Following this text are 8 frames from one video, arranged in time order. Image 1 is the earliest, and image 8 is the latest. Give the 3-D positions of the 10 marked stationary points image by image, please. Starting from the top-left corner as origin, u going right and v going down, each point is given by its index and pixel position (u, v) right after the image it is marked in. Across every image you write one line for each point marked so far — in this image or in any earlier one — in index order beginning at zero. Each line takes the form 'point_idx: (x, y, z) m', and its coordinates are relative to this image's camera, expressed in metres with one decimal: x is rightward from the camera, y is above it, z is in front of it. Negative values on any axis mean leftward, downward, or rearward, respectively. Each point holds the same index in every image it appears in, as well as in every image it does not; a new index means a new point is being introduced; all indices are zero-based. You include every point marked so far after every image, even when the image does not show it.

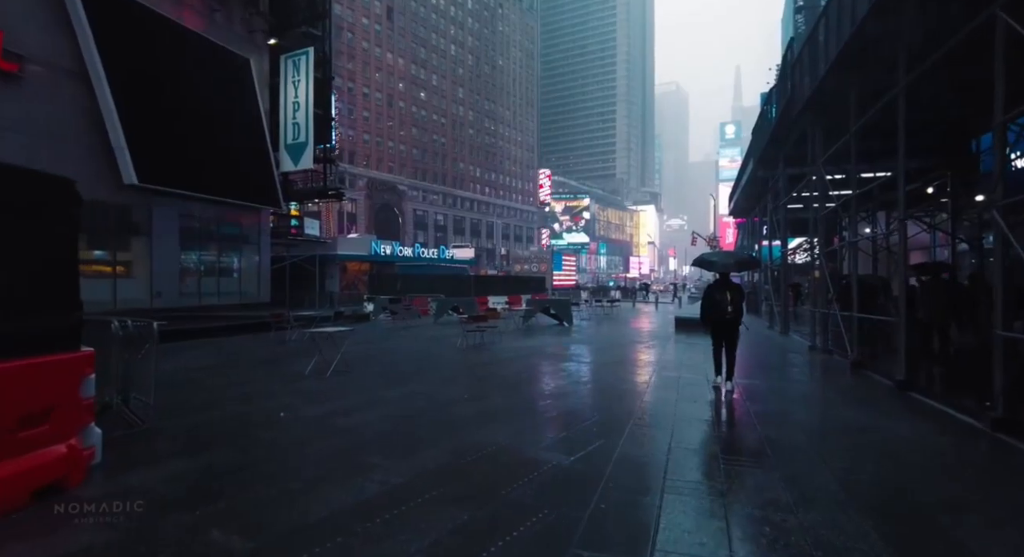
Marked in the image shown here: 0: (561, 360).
0: (+1.1, -1.9, +13.9) m
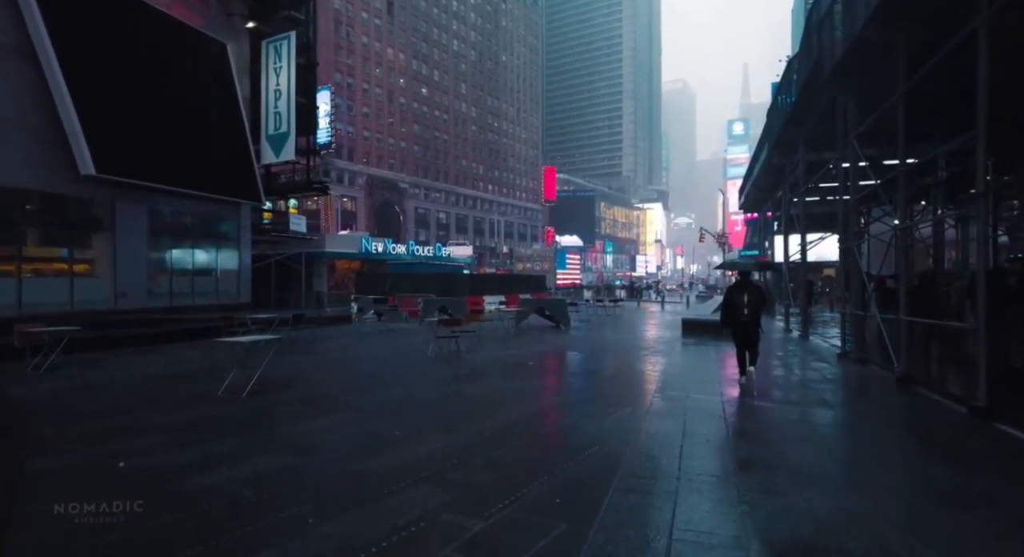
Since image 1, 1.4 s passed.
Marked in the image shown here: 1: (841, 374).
0: (+0.6, -1.9, +12.0) m
1: (+6.4, -1.9, +11.6) m
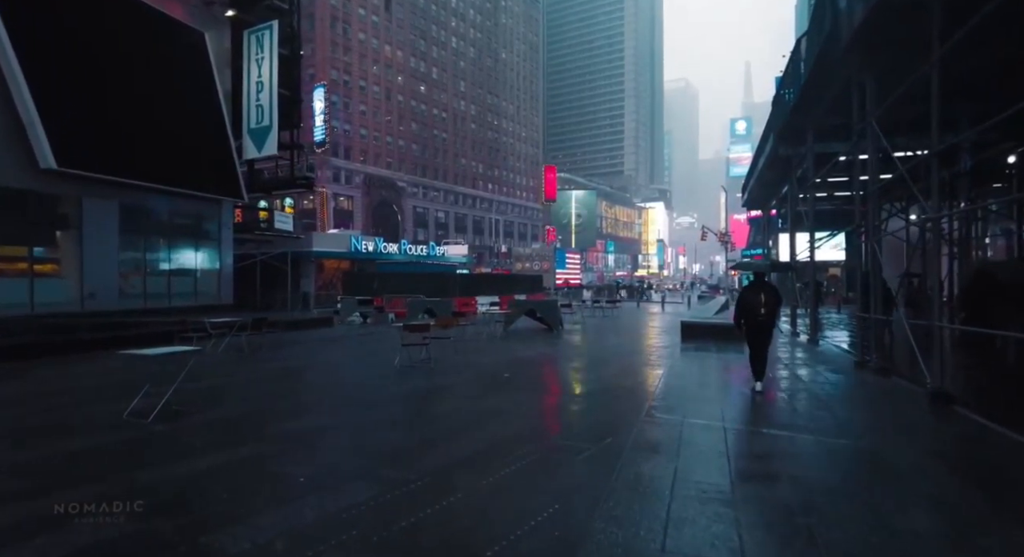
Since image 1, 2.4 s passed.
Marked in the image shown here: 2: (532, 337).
0: (+0.2, -1.9, +10.7) m
1: (+6.0, -1.8, +10.3) m
2: (+0.6, -1.9, +18.7) m
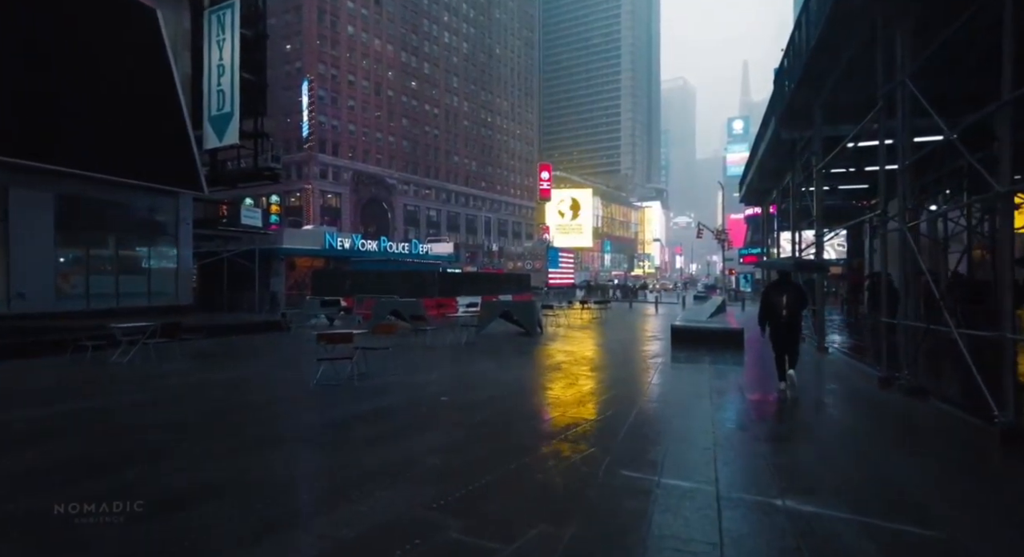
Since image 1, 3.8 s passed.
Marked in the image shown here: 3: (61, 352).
0: (-0.5, -1.8, +8.7) m
1: (+5.2, -1.8, +8.4) m
2: (-0.2, -1.8, +16.7) m
3: (-10.3, -1.7, +13.6) m
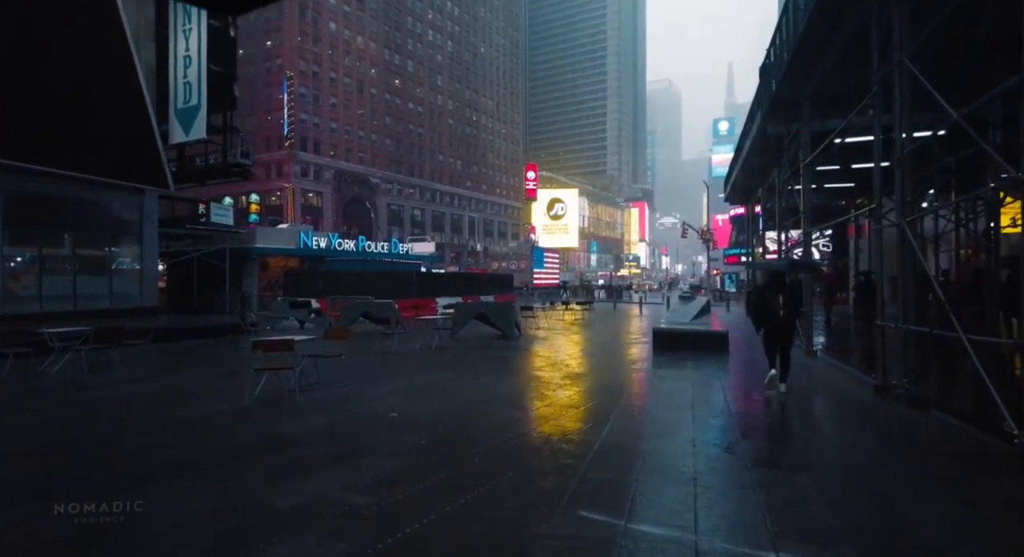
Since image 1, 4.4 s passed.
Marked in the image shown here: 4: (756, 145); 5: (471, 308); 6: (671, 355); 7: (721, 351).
0: (-1.0, -1.8, +7.9) m
1: (+4.7, -1.8, +7.7) m
2: (-0.8, -1.8, +15.9) m
3: (-10.9, -1.7, +12.6) m
4: (+8.0, +4.3, +19.0) m
5: (-1.2, -0.9, +17.2) m
6: (+3.9, -1.9, +14.4) m
7: (+5.2, -1.8, +14.3) m
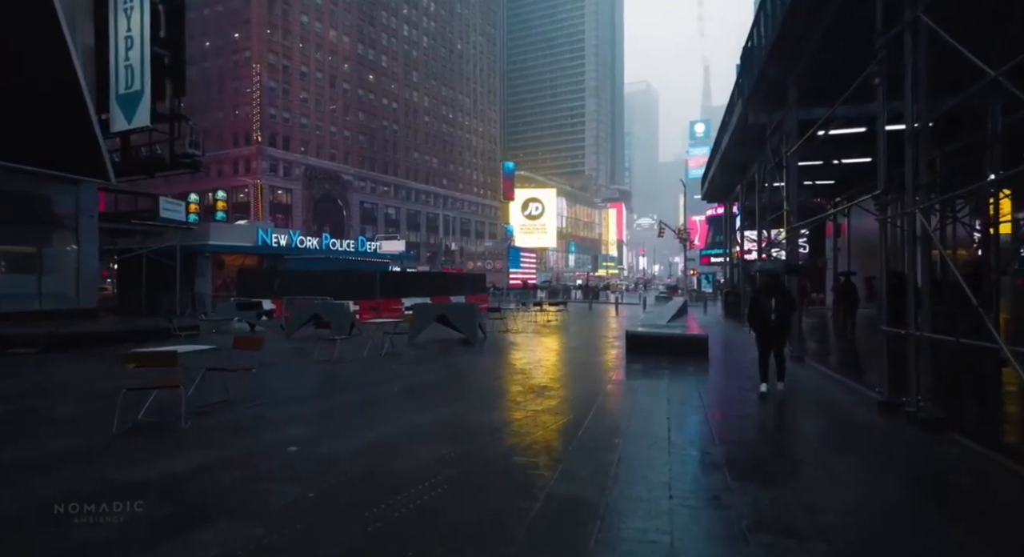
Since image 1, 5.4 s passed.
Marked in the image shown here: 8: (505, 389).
0: (-1.7, -1.8, +6.5) m
1: (+4.1, -1.8, +6.5) m
2: (-1.8, -1.8, +14.5) m
3: (-11.8, -1.7, +10.9) m
4: (+6.9, +4.3, +18.0) m
5: (-2.2, -0.8, +15.8) m
6: (+3.0, -1.9, +13.2) m
7: (+4.3, -1.8, +13.2) m
8: (-0.1, -1.9, +9.6) m
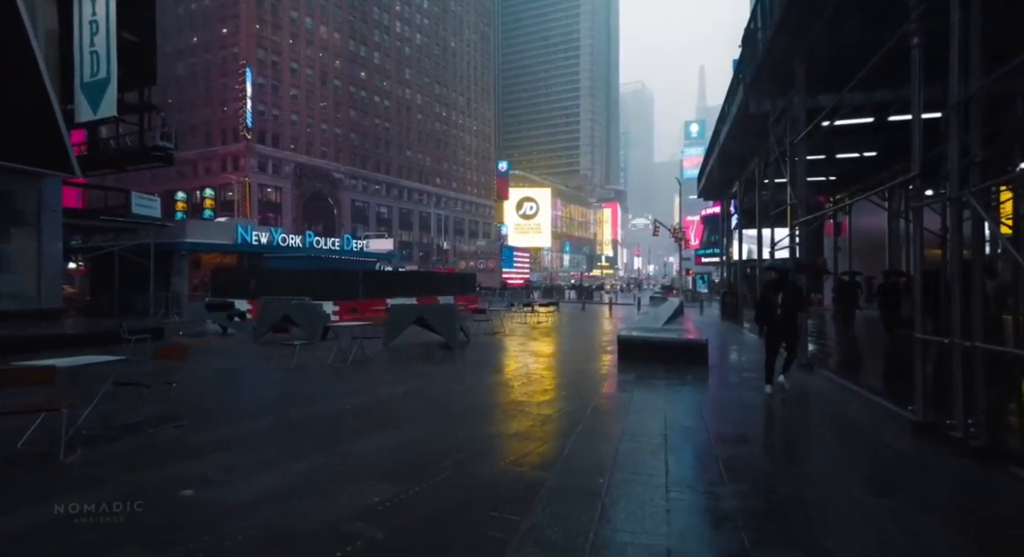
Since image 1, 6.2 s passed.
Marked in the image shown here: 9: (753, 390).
0: (-2.0, -1.8, +5.4) m
1: (+3.8, -1.8, +5.4) m
2: (-2.2, -1.8, +13.4) m
3: (-12.1, -1.7, +9.7) m
4: (+6.5, +4.3, +17.0) m
5: (-2.6, -0.8, +14.7) m
6: (+2.7, -1.9, +12.2) m
7: (+3.9, -1.8, +12.1) m
8: (-0.4, -1.9, +8.5) m
9: (+3.7, -1.7, +9.0) m
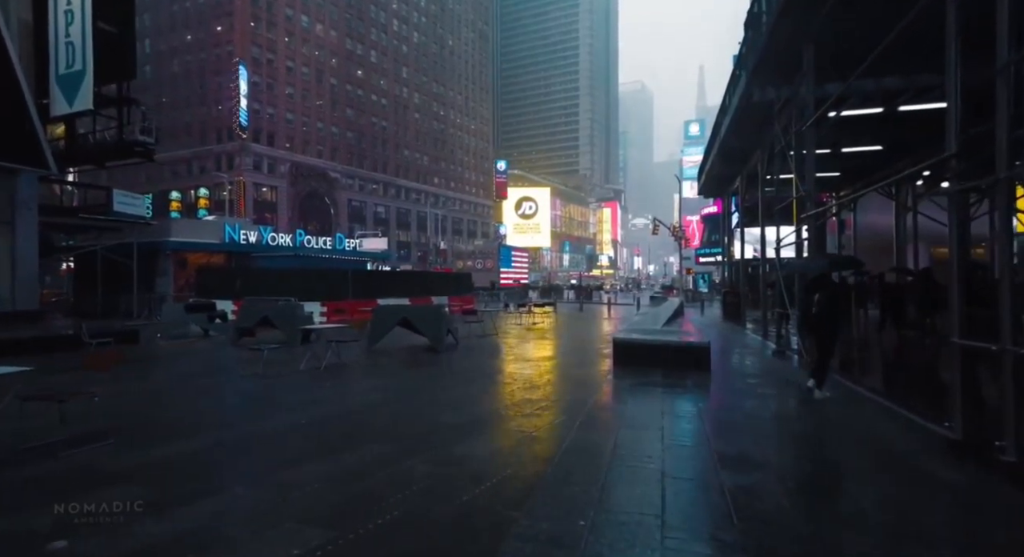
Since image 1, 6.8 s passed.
0: (-2.2, -1.8, +4.6) m
1: (+3.5, -1.8, +4.7) m
2: (-2.4, -1.8, +12.6) m
3: (-12.3, -1.7, +8.9) m
4: (+6.3, +4.4, +16.2) m
5: (-2.8, -0.8, +13.9) m
6: (+2.4, -1.8, +11.4) m
7: (+3.7, -1.7, +11.4) m
8: (-0.7, -1.9, +7.7) m
9: (+3.5, -1.7, +8.2) m
